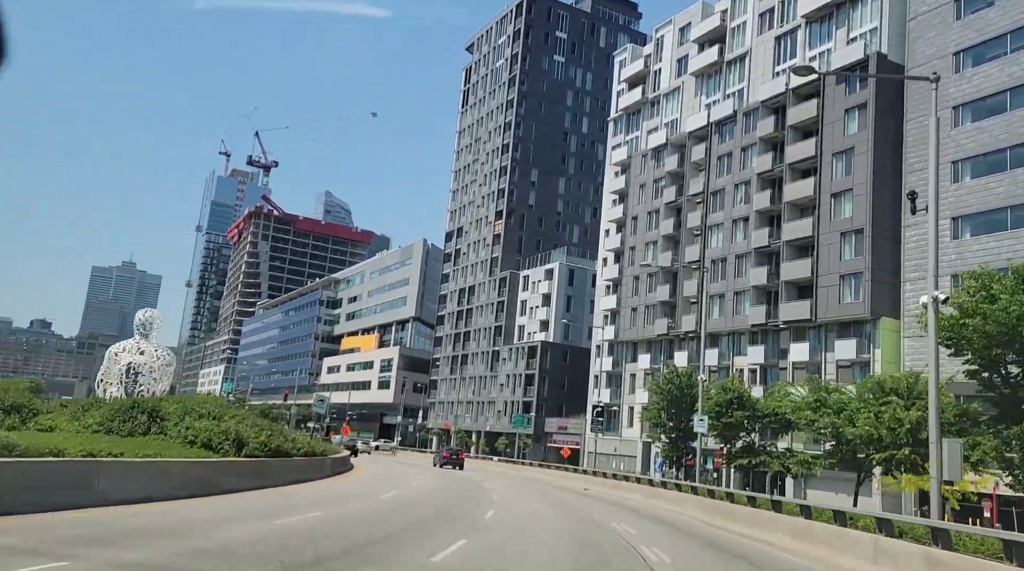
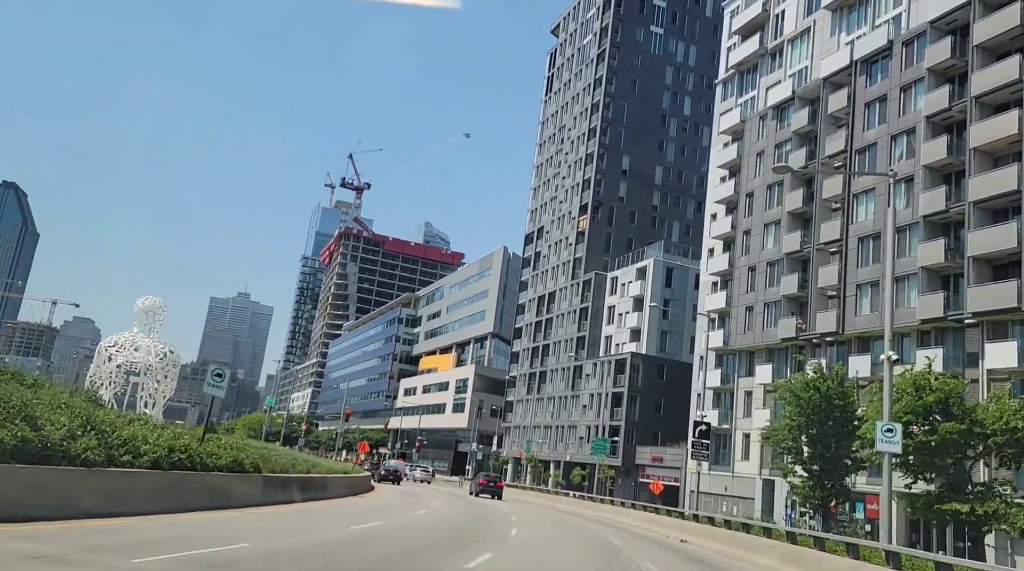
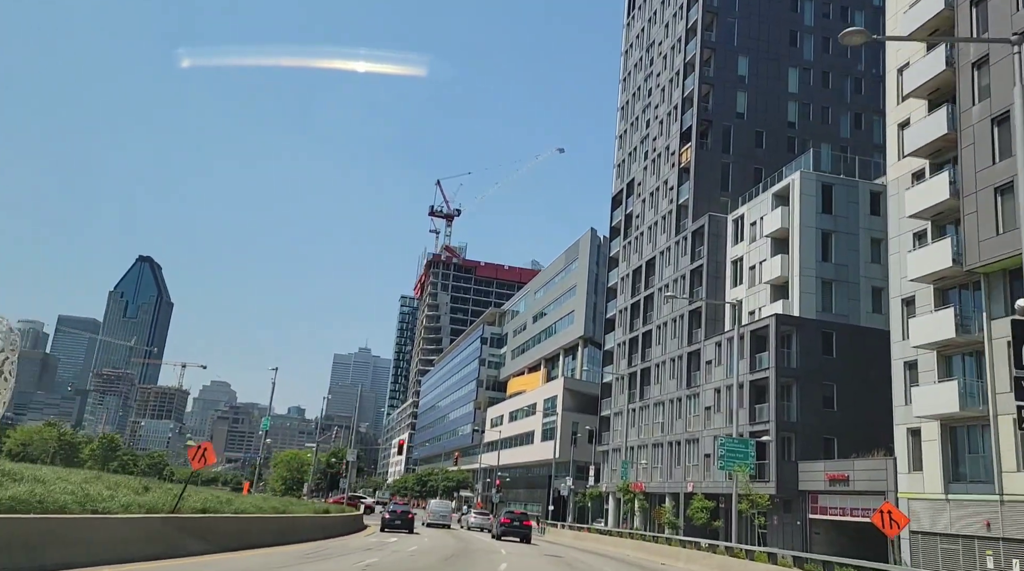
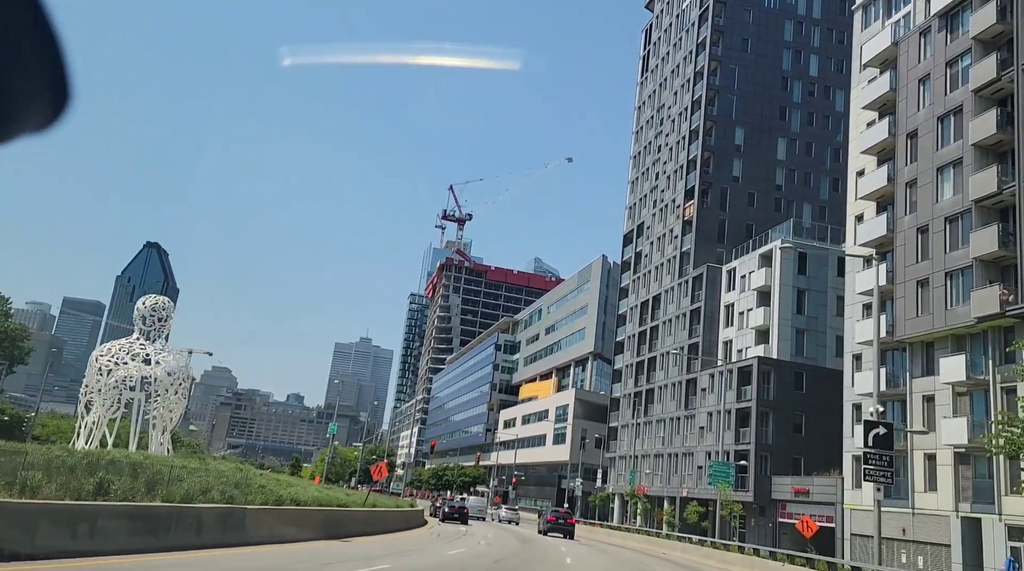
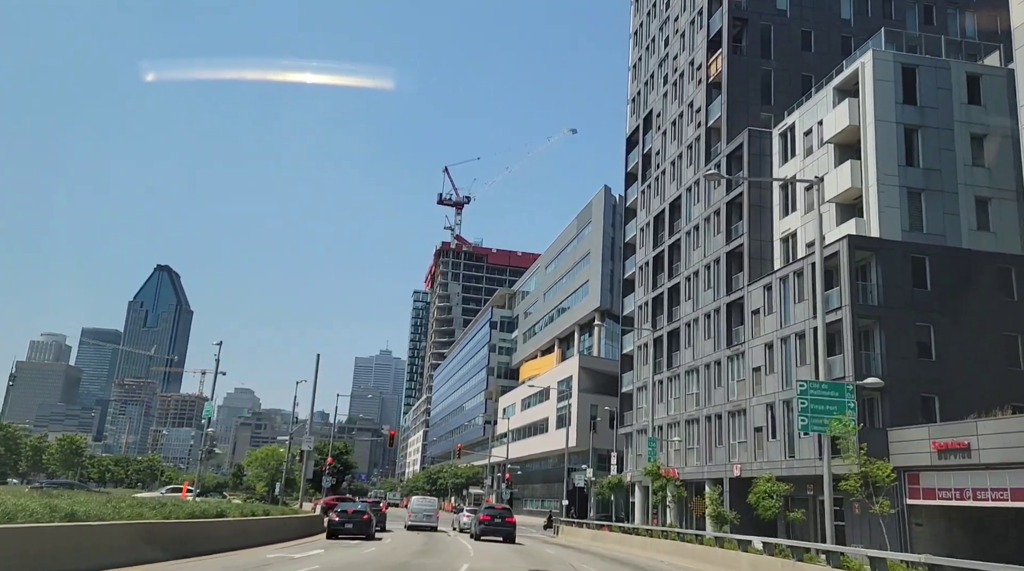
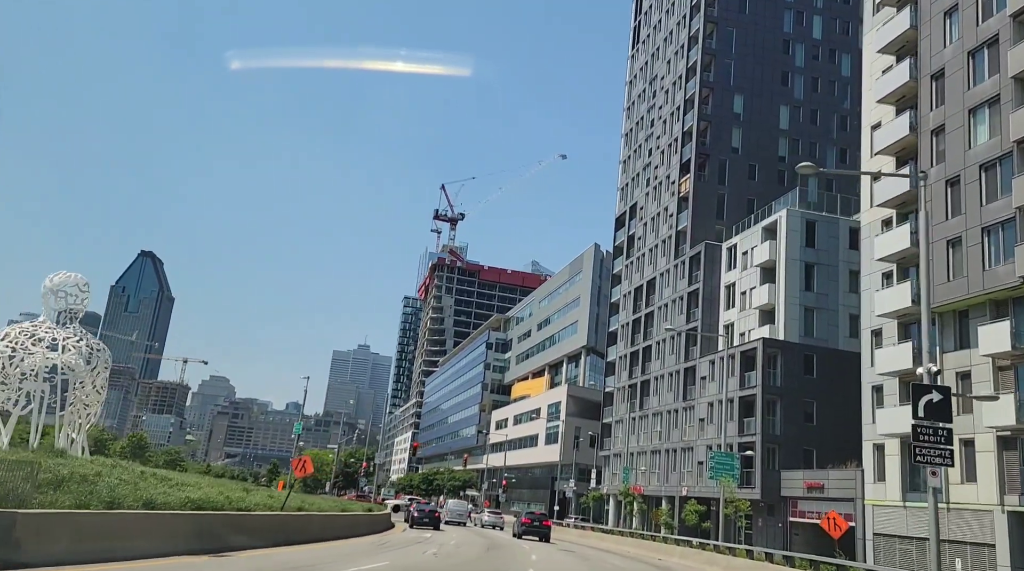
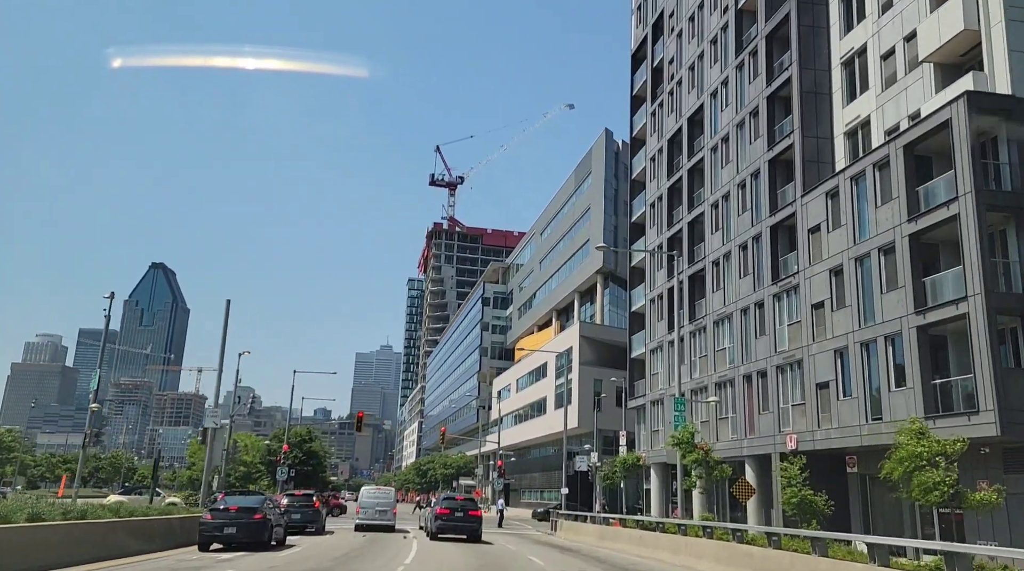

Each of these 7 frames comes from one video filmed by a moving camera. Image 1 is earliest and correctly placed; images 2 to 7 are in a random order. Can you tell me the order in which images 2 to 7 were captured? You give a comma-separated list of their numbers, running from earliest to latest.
2, 4, 6, 3, 5, 7
